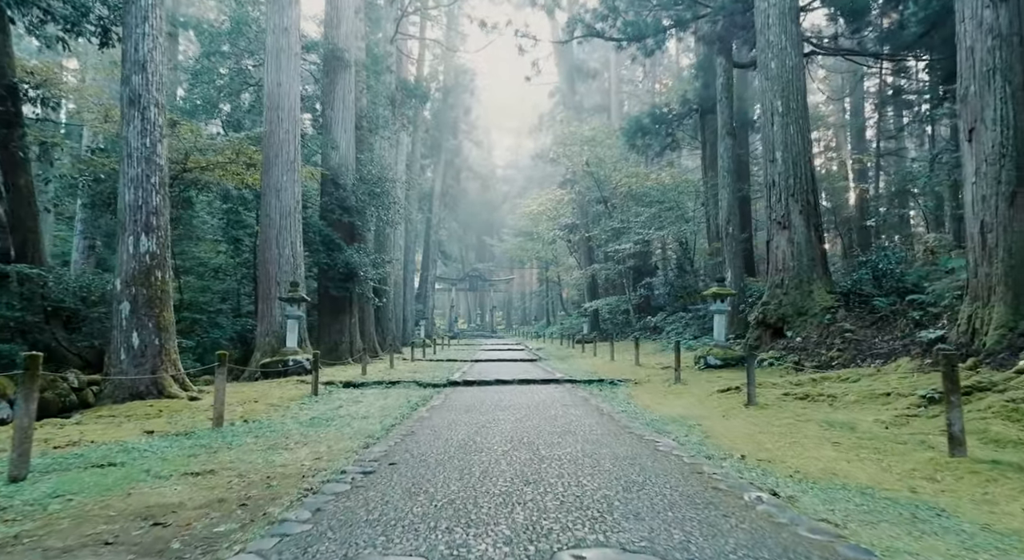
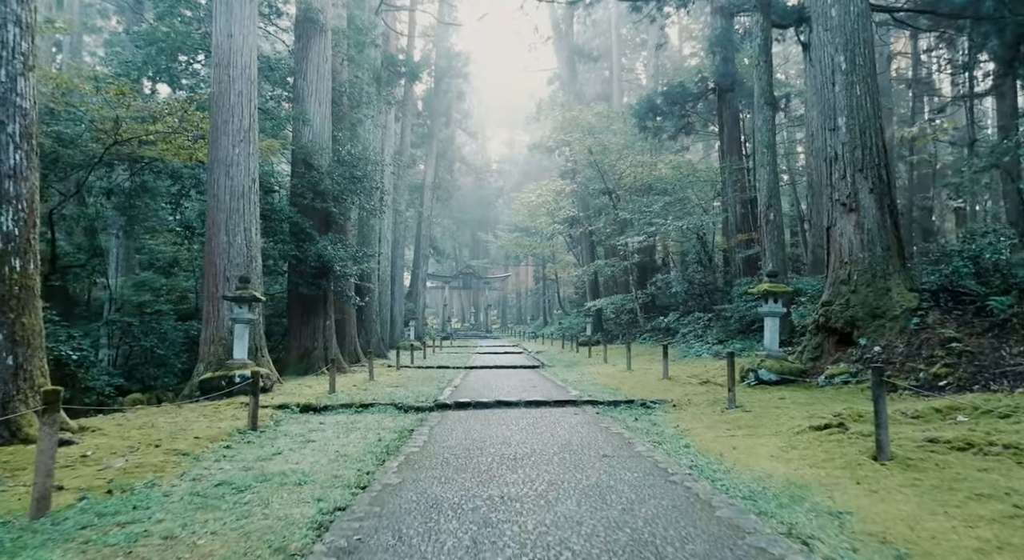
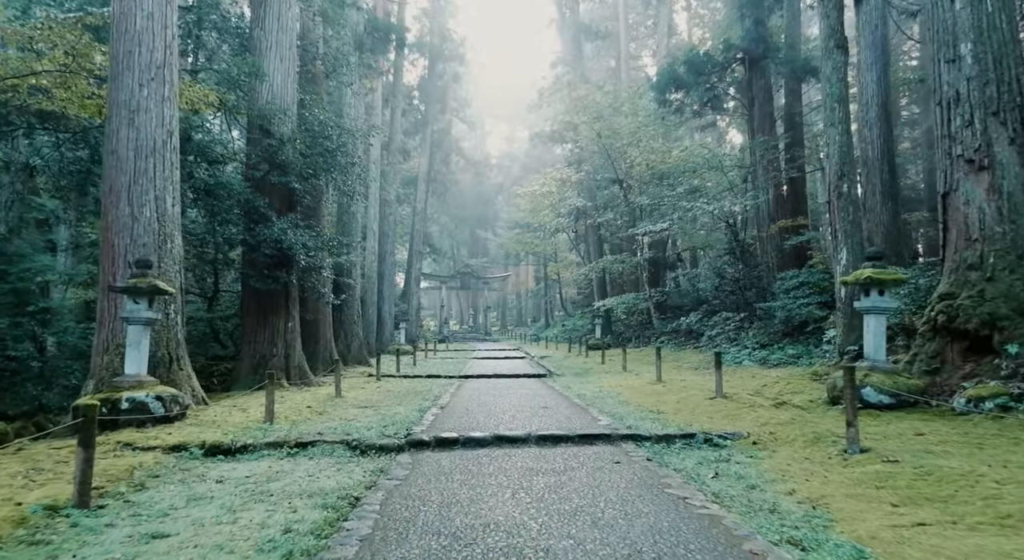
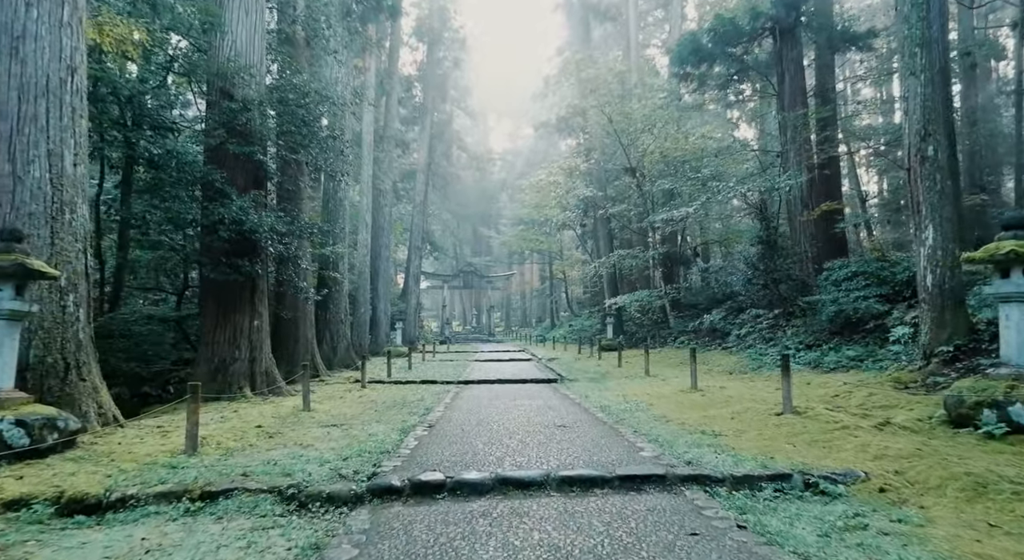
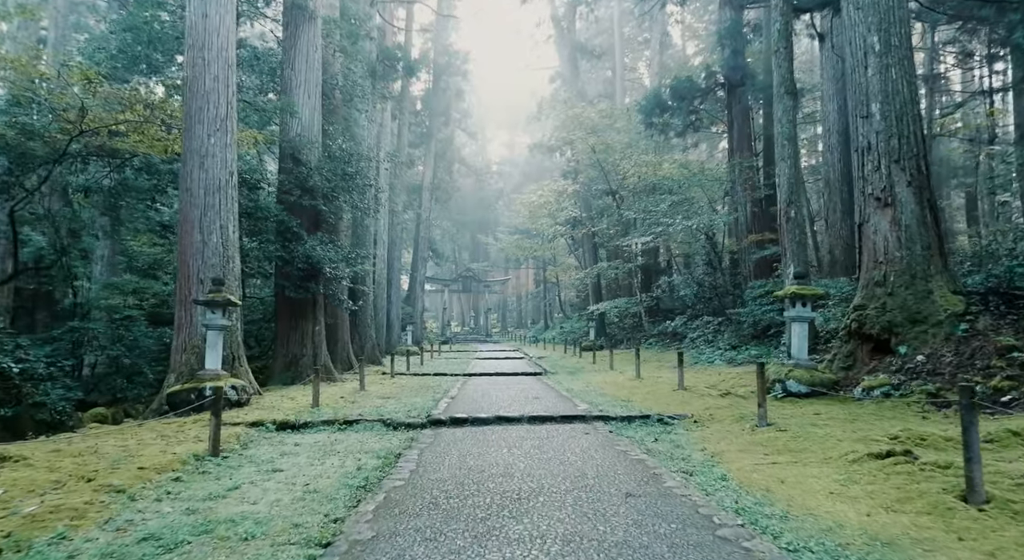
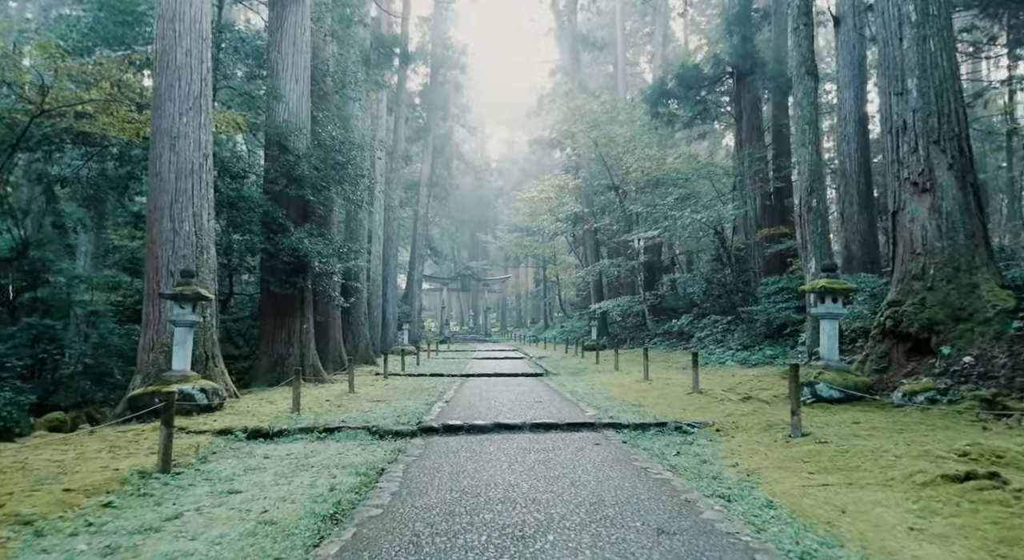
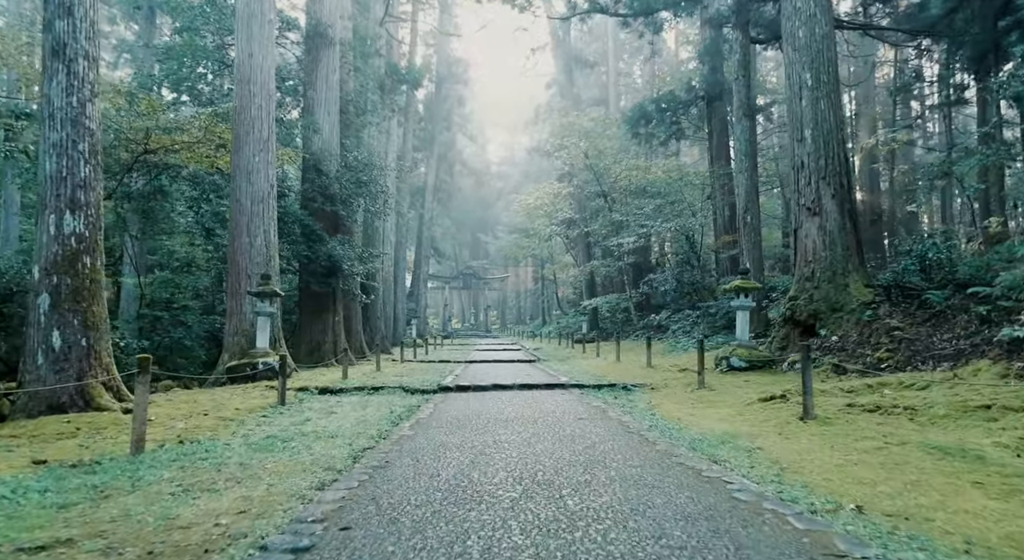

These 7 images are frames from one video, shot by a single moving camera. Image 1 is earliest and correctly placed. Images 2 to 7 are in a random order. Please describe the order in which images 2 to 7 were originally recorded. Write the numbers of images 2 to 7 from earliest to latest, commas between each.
7, 2, 5, 6, 3, 4
